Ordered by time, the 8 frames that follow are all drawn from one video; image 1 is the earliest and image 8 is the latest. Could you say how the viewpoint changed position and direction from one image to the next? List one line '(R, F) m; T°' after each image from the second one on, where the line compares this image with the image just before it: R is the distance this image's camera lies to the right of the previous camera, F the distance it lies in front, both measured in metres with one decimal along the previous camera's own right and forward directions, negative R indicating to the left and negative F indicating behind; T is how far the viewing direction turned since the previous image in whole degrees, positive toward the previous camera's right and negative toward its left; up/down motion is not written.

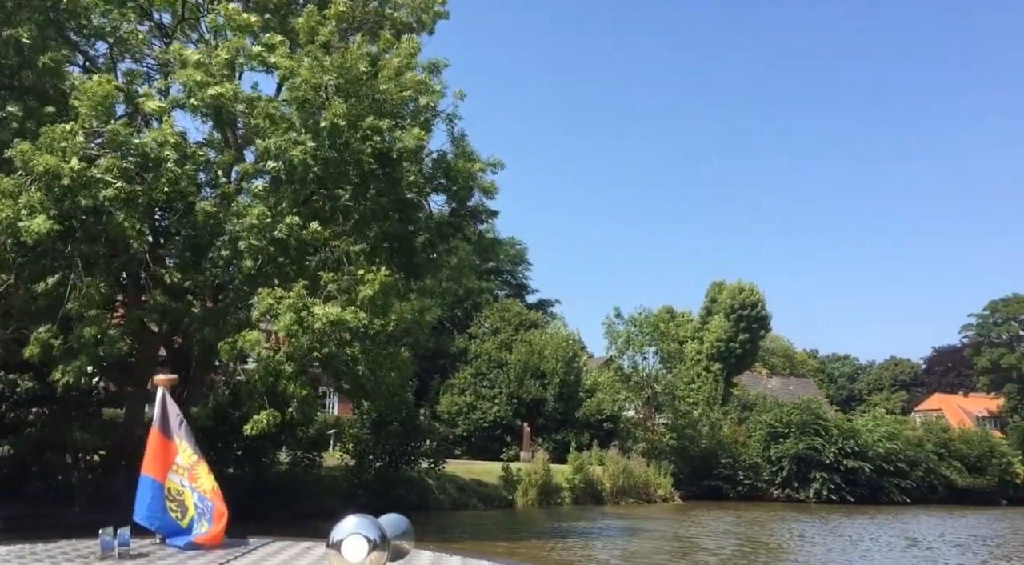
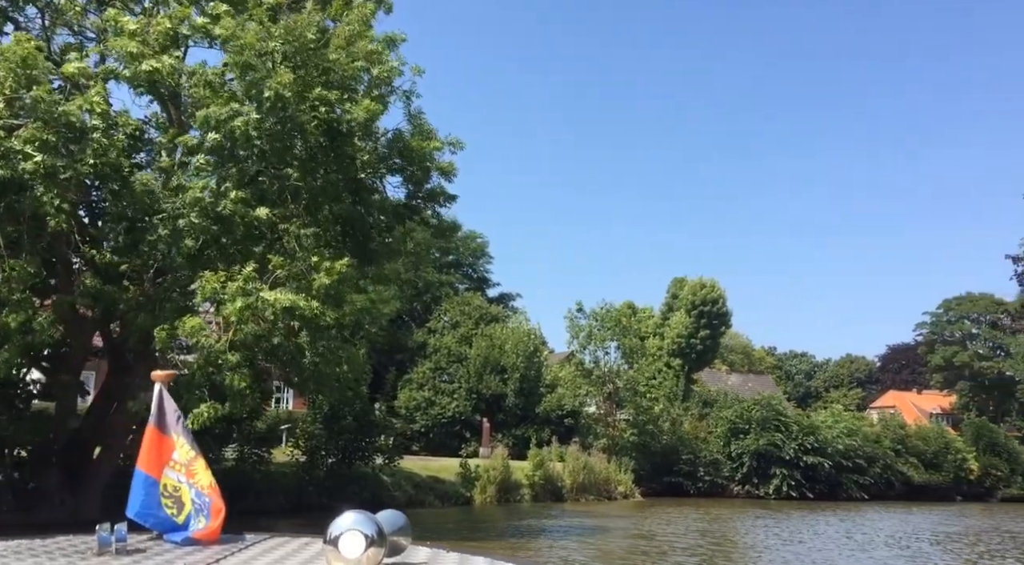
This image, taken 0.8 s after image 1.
(0.0, +0.8) m; +2°
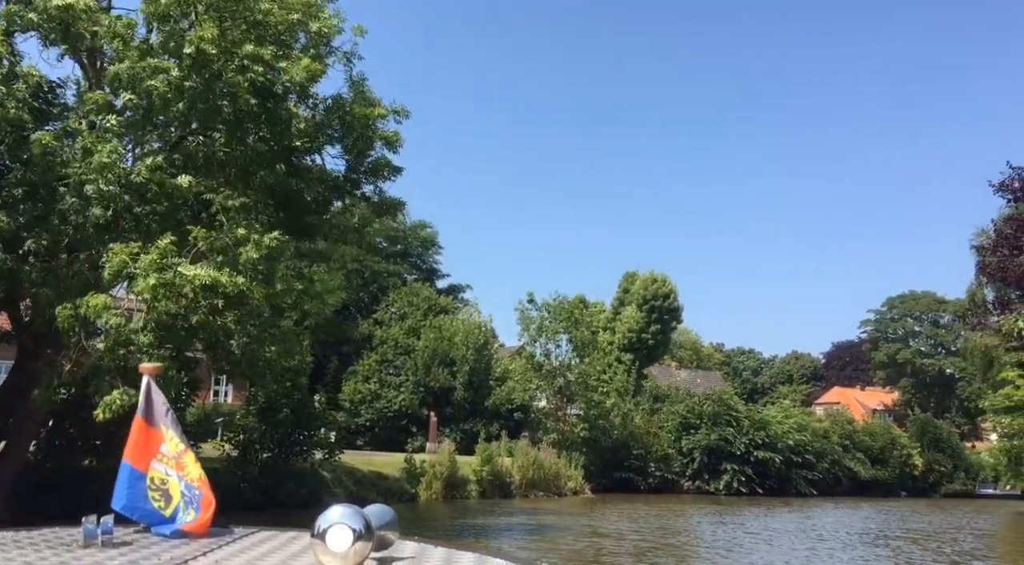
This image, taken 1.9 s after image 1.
(0.0, +1.1) m; +3°
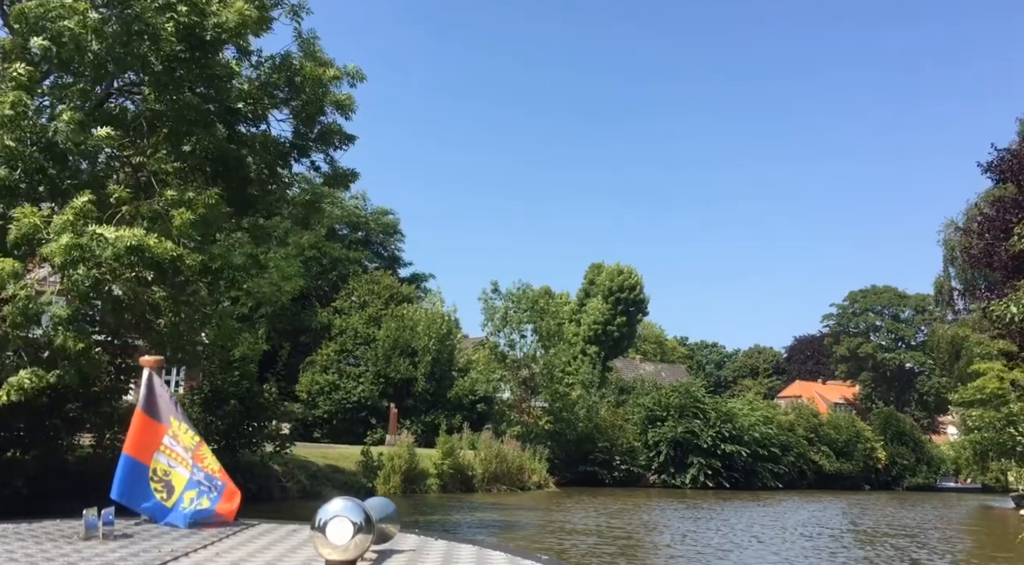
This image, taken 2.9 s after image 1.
(0.0, +1.1) m; +2°
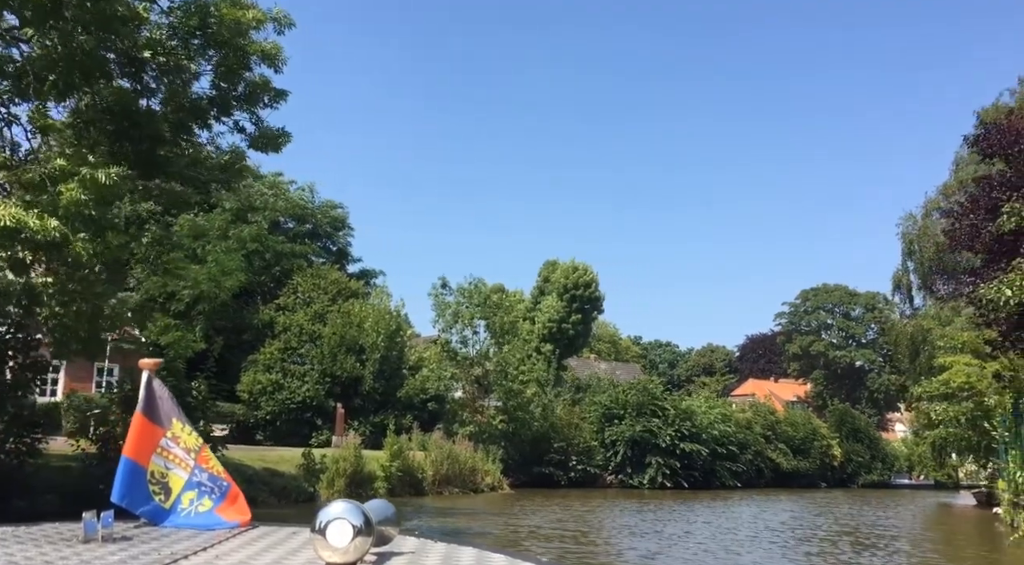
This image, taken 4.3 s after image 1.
(+0.1, +1.5) m; +3°
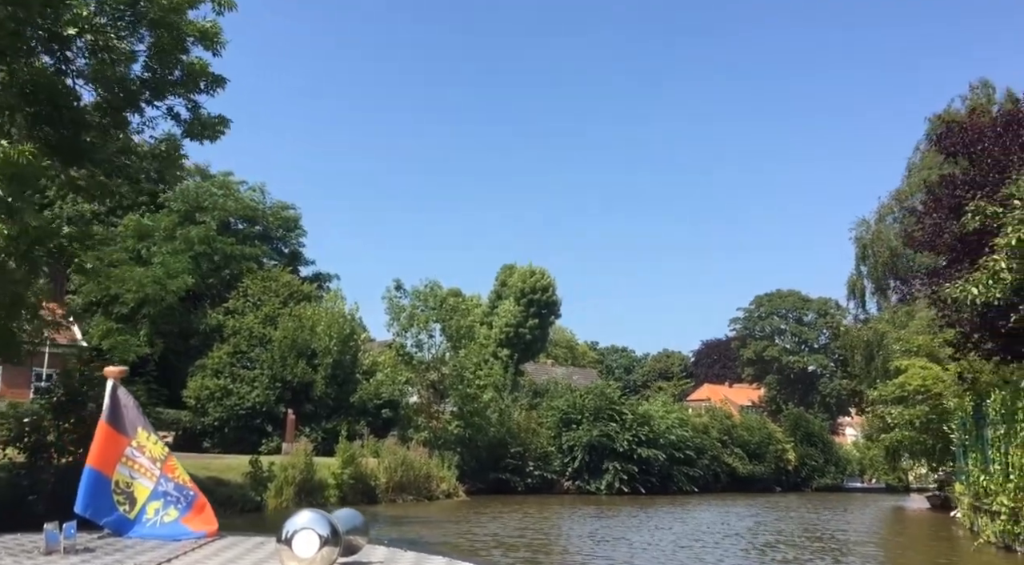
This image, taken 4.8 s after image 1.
(0.0, +0.6) m; +3°
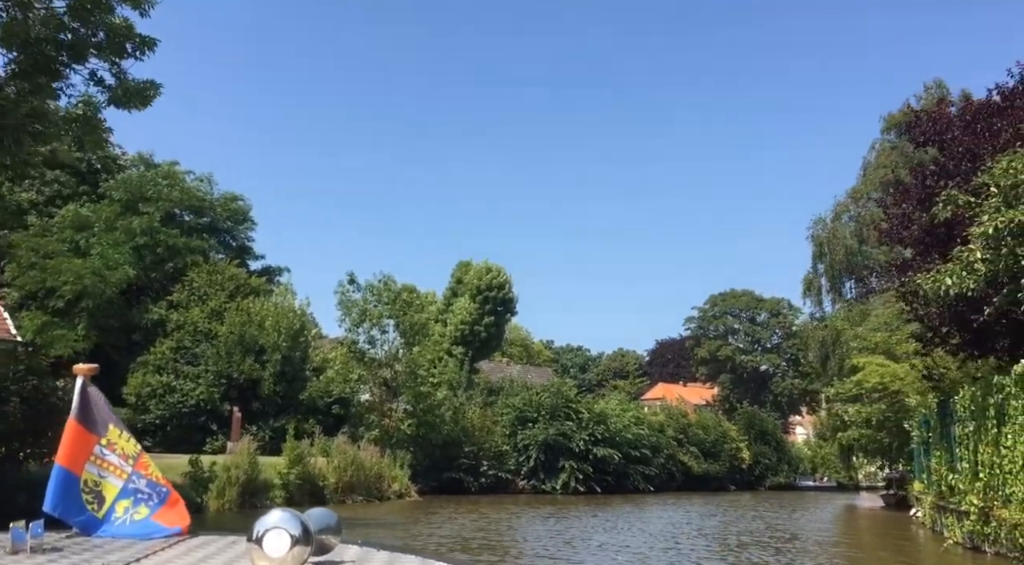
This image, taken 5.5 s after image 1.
(0.0, +0.8) m; +3°
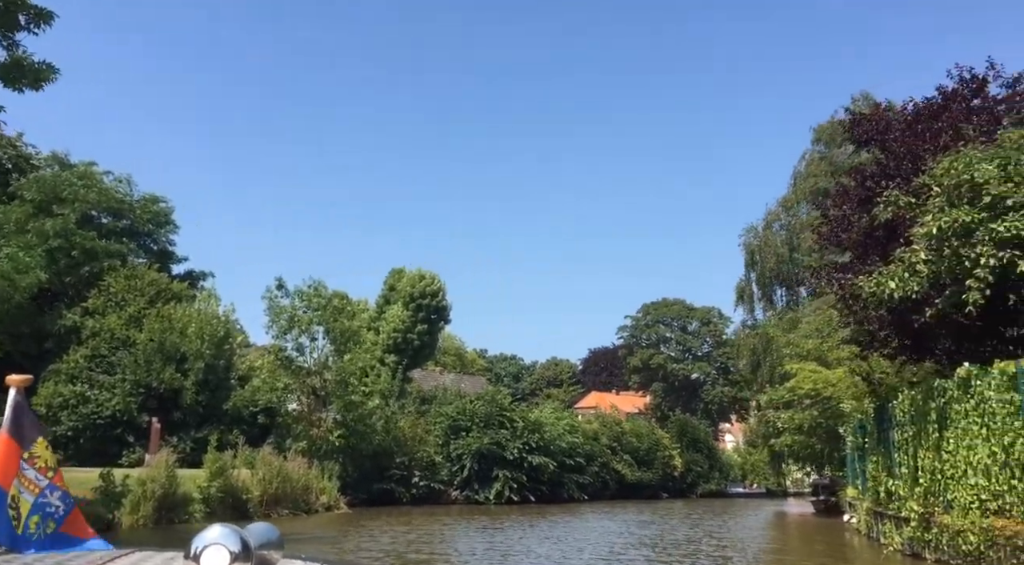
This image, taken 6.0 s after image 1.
(0.0, +0.7) m; +4°
